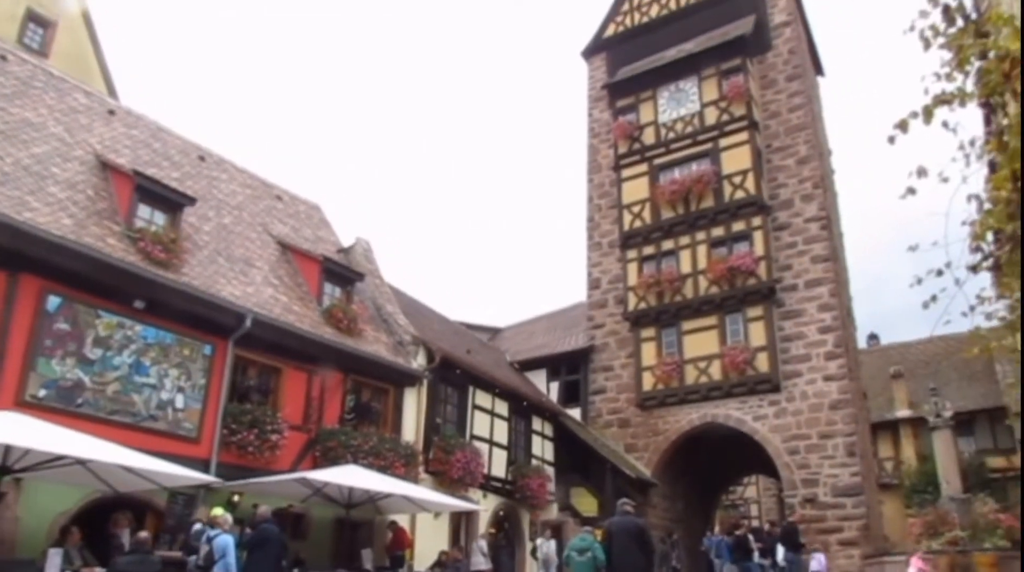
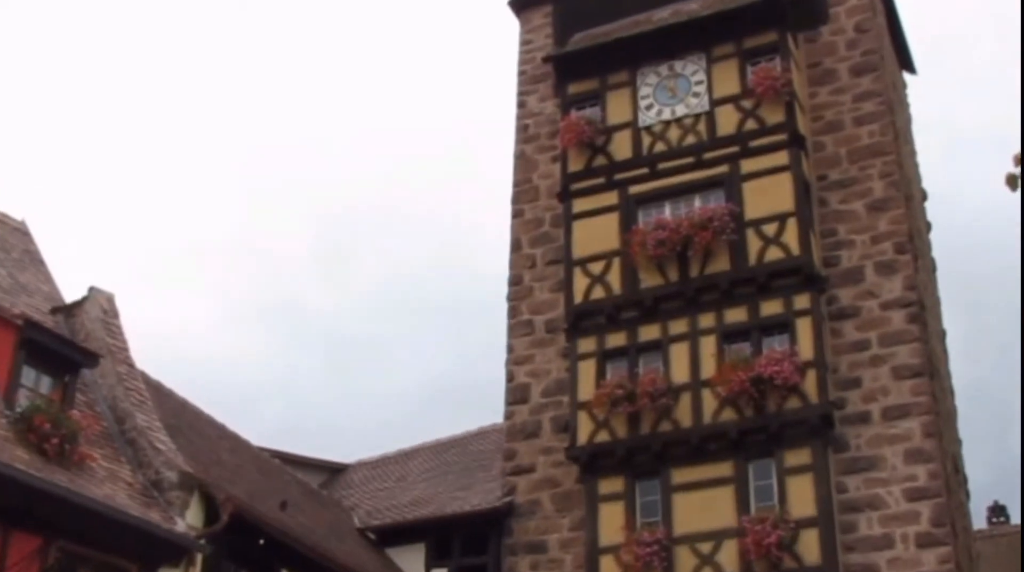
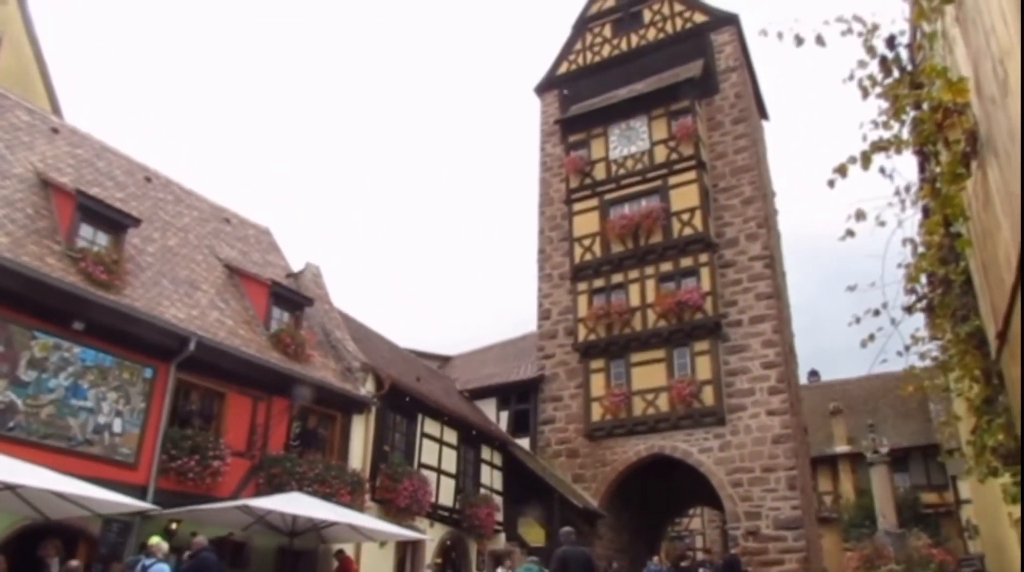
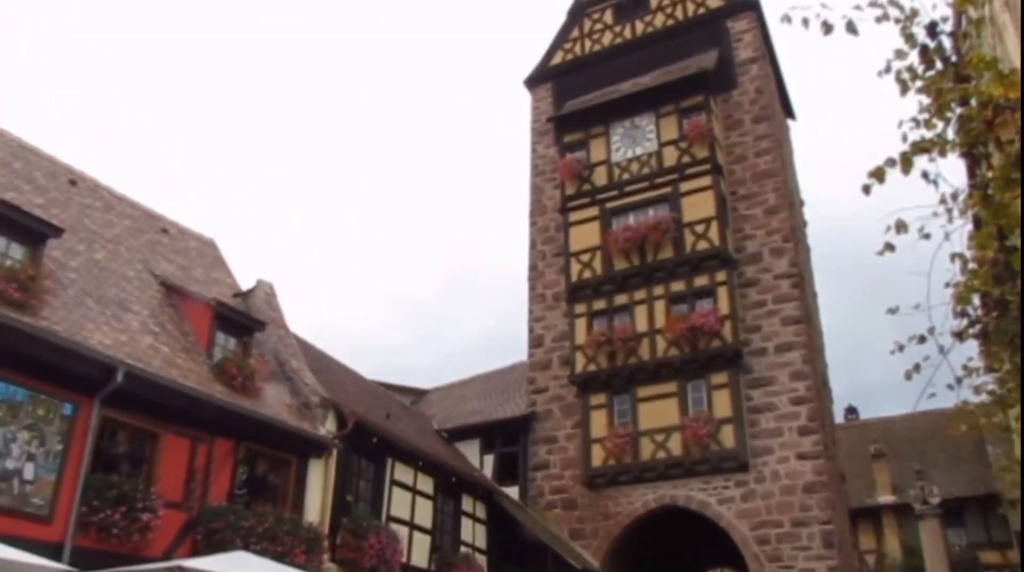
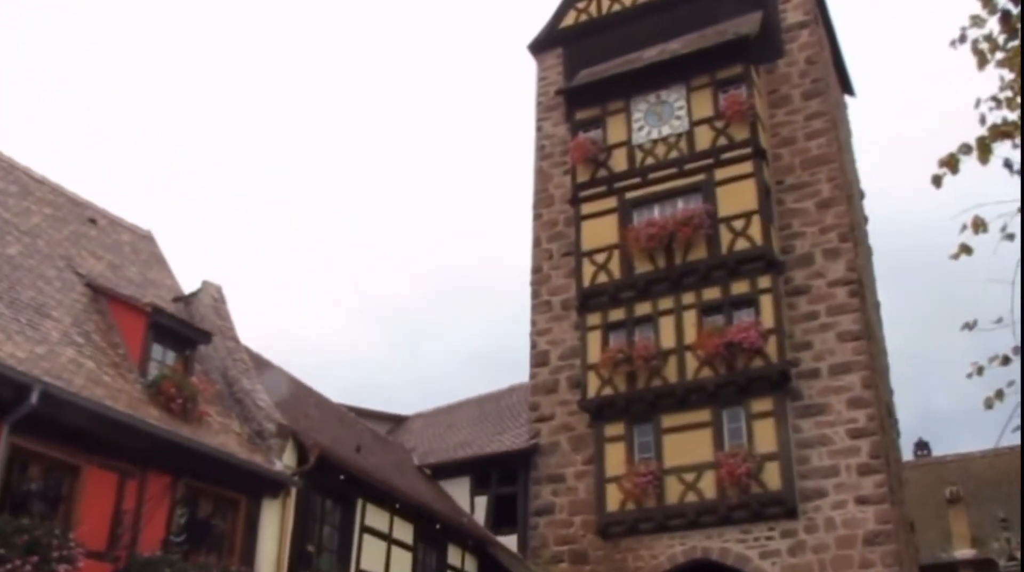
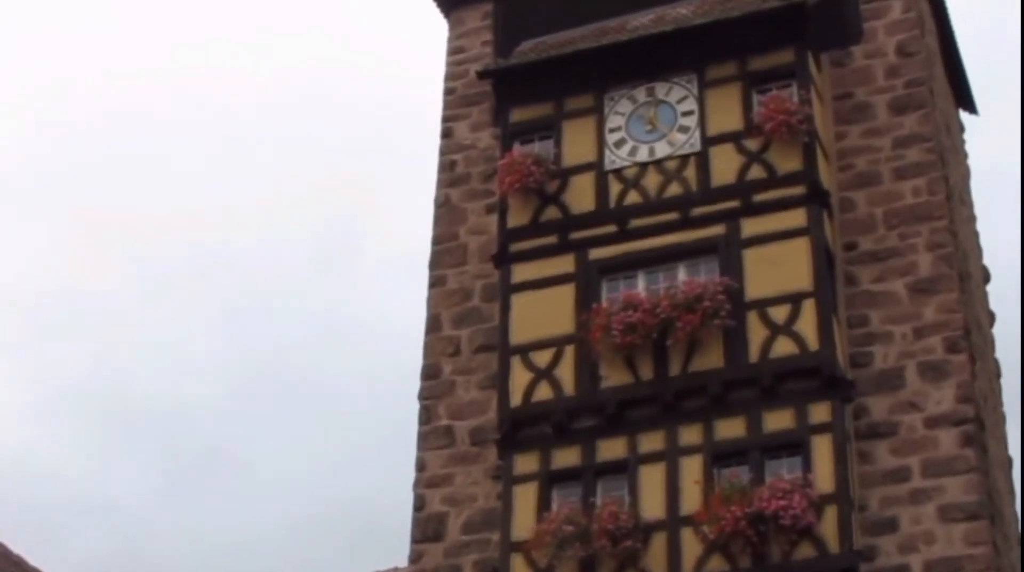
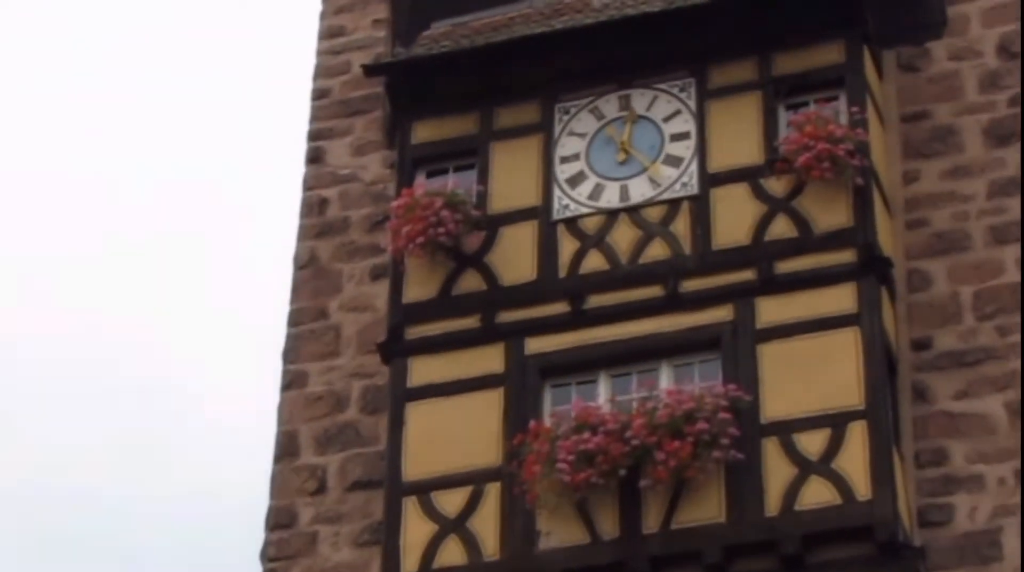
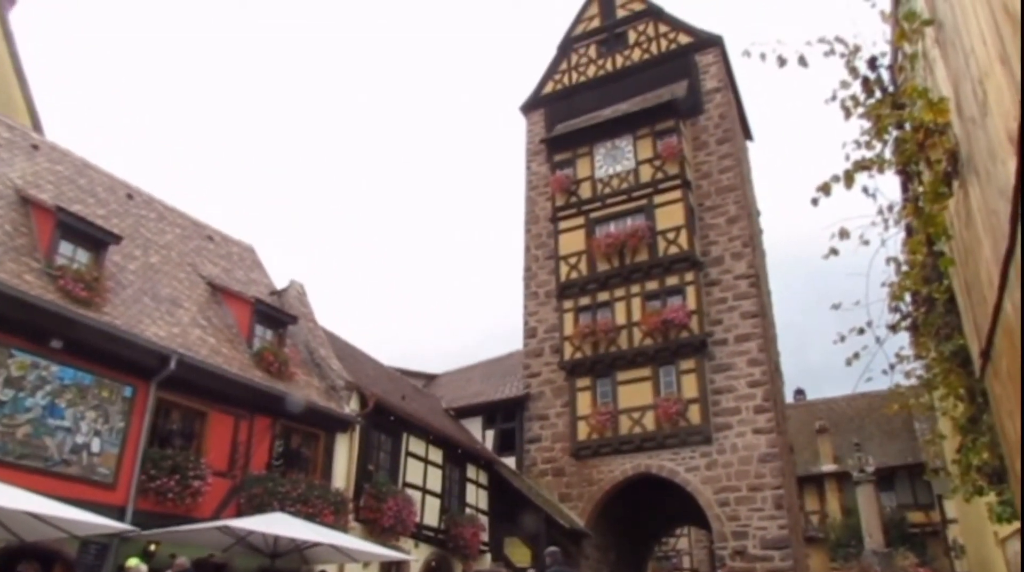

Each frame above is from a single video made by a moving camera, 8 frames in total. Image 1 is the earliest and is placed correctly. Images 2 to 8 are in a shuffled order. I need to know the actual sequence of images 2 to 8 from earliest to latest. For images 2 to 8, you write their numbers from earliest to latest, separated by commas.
3, 8, 4, 5, 2, 6, 7
